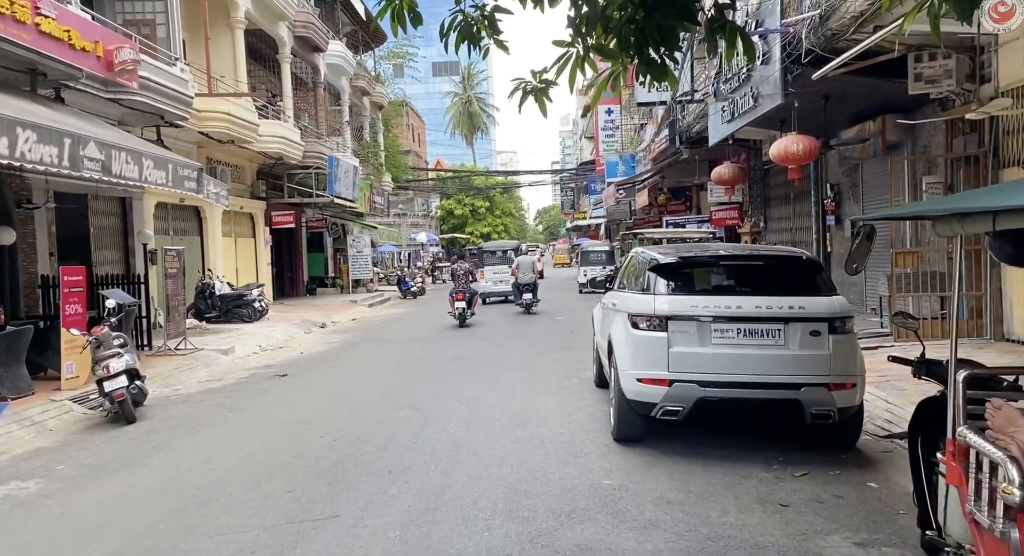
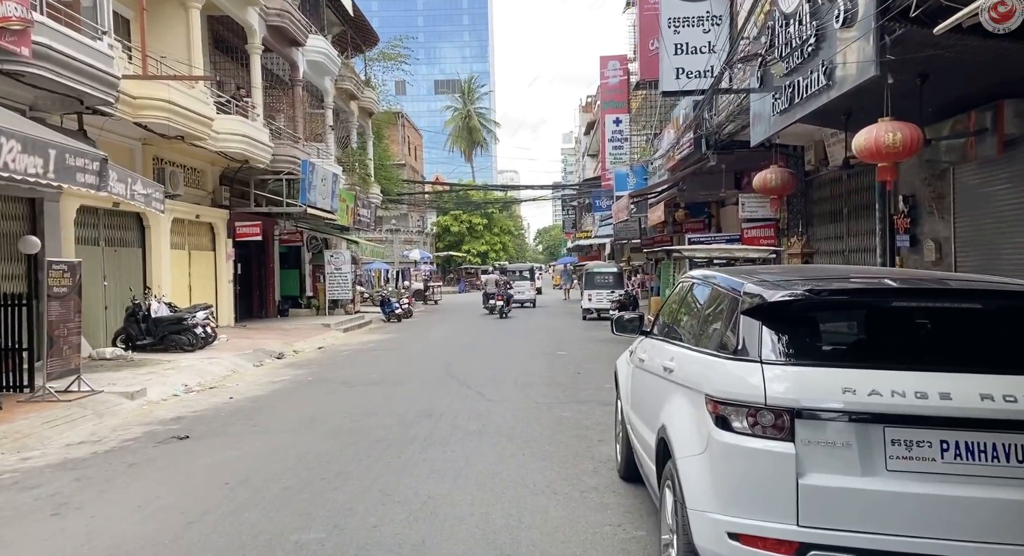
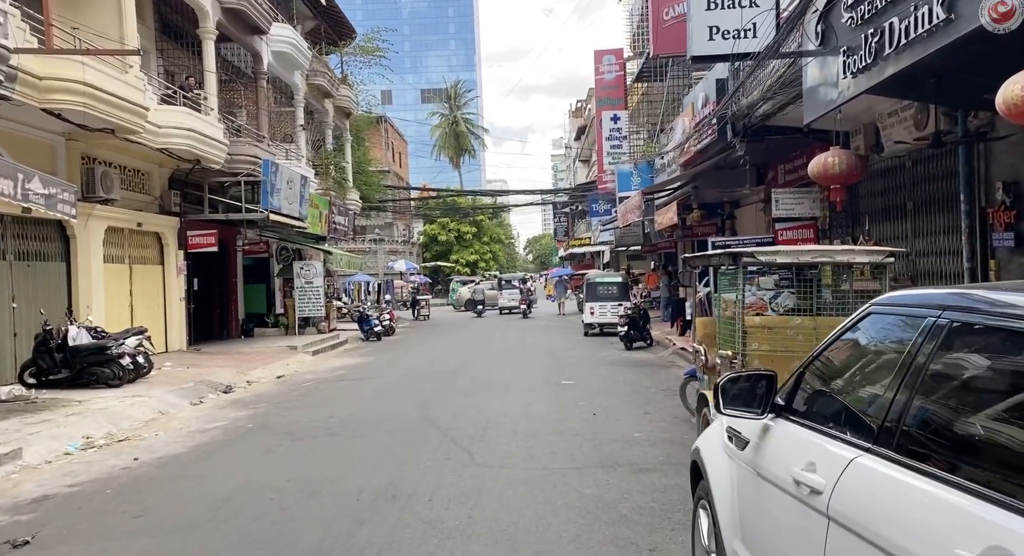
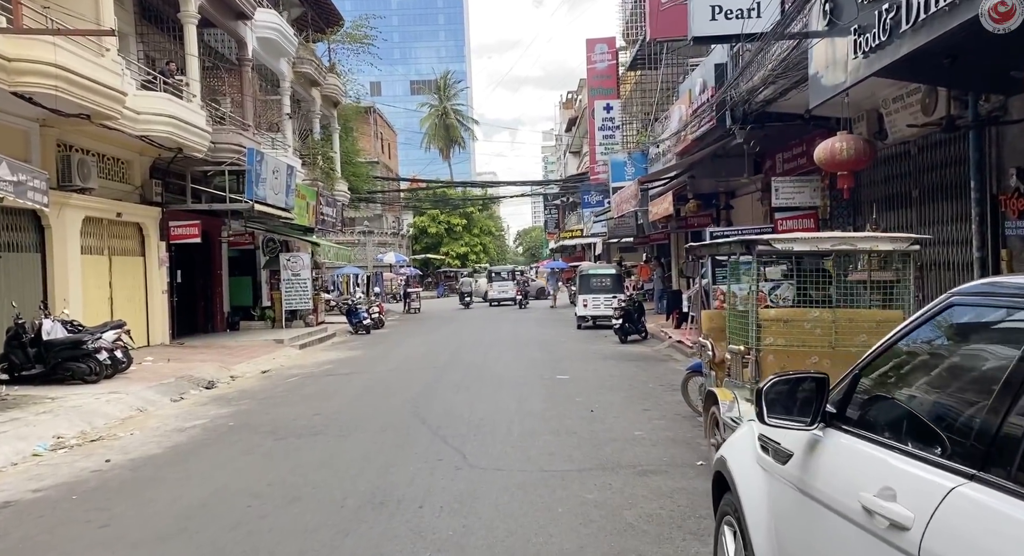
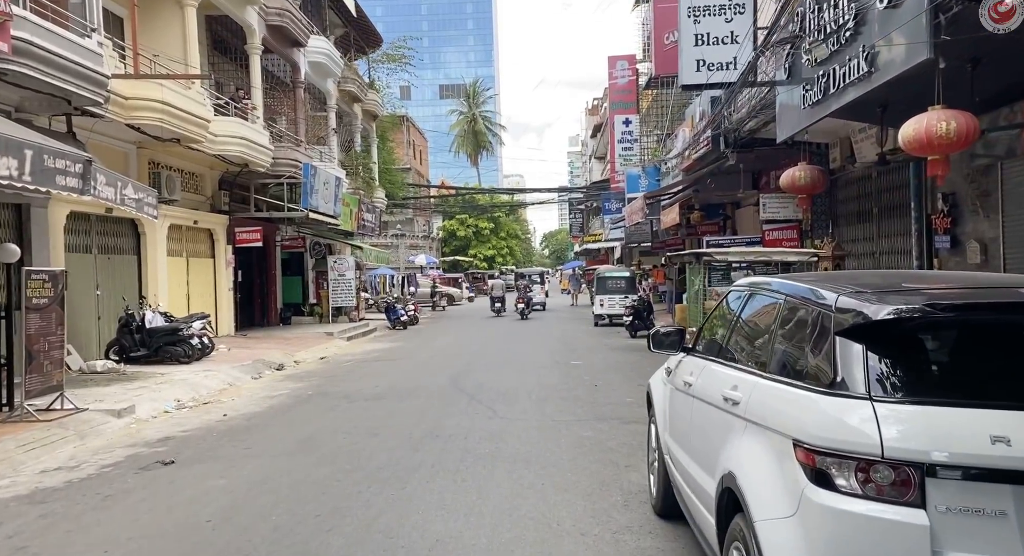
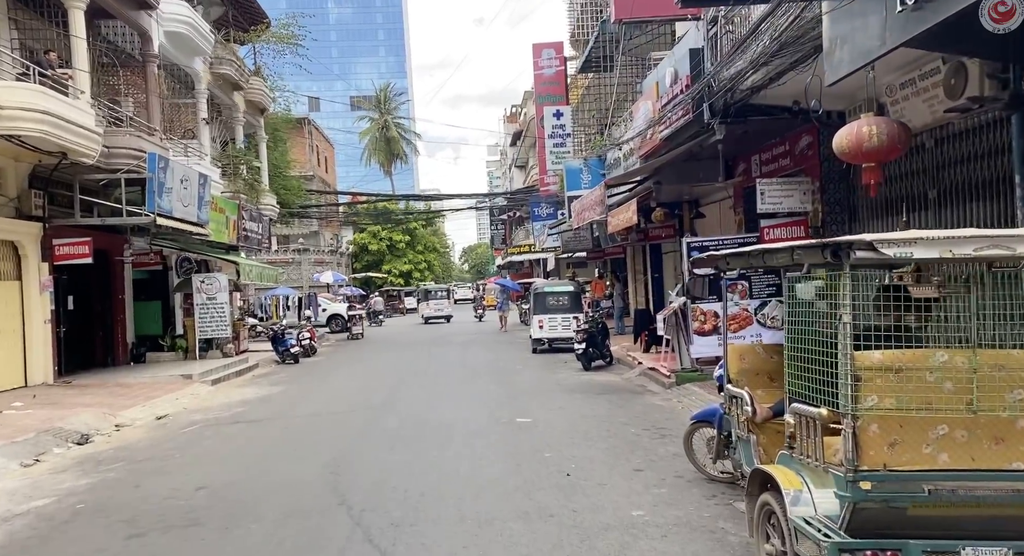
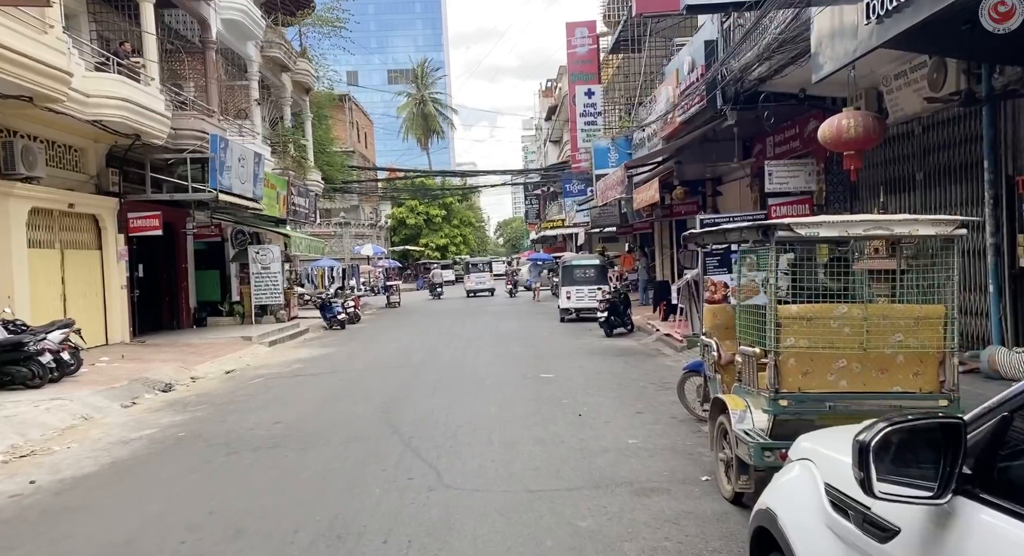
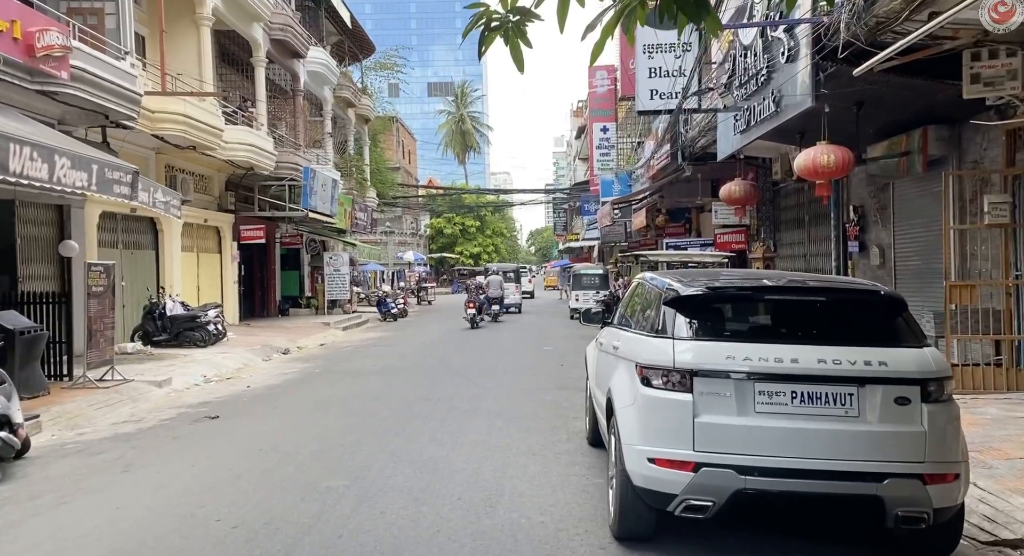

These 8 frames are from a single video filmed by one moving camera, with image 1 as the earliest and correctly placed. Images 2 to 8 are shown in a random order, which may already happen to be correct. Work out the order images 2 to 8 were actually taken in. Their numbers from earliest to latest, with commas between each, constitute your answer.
8, 2, 5, 3, 4, 7, 6
